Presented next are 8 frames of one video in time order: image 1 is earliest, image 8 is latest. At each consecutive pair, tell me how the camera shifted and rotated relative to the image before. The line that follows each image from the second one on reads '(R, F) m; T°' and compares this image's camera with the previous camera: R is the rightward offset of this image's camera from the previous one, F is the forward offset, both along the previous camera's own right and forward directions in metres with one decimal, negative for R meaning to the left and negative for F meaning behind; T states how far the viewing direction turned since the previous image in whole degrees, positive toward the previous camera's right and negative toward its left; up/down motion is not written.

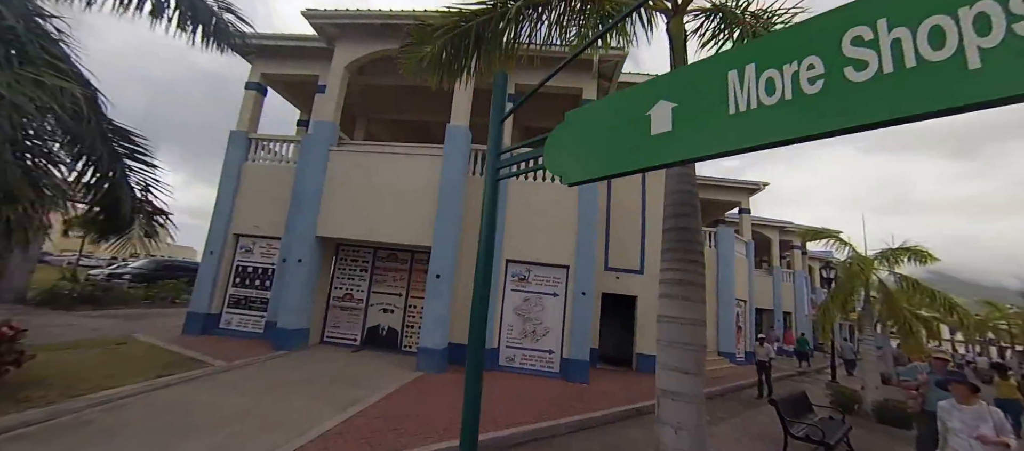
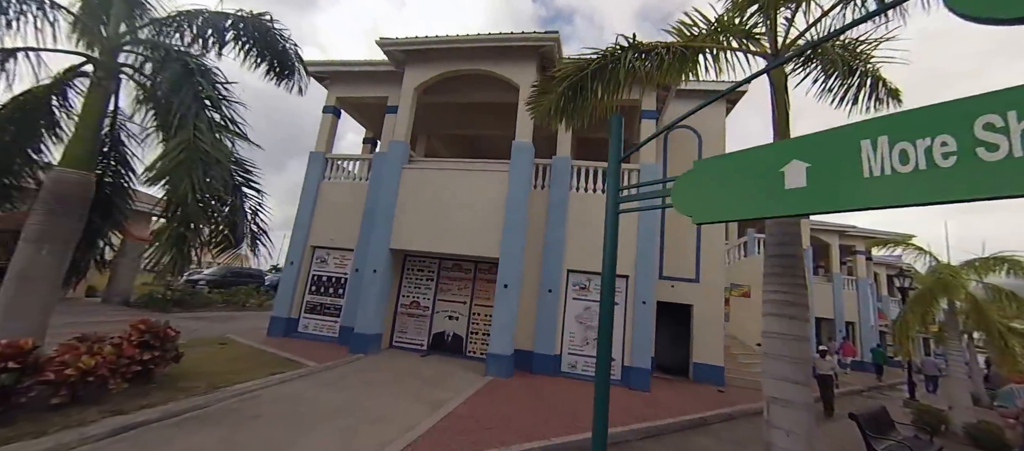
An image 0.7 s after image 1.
(-0.6, -0.5) m; -5°
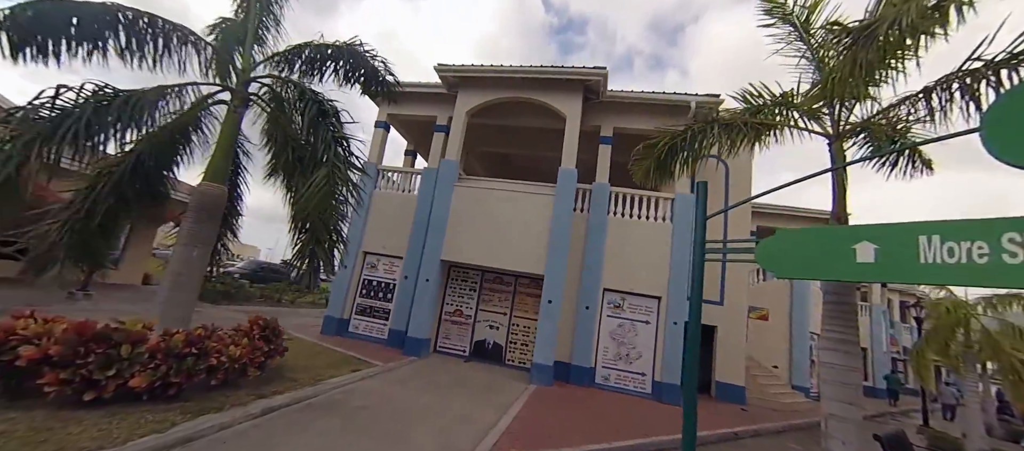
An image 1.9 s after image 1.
(-1.0, -0.8) m; -1°
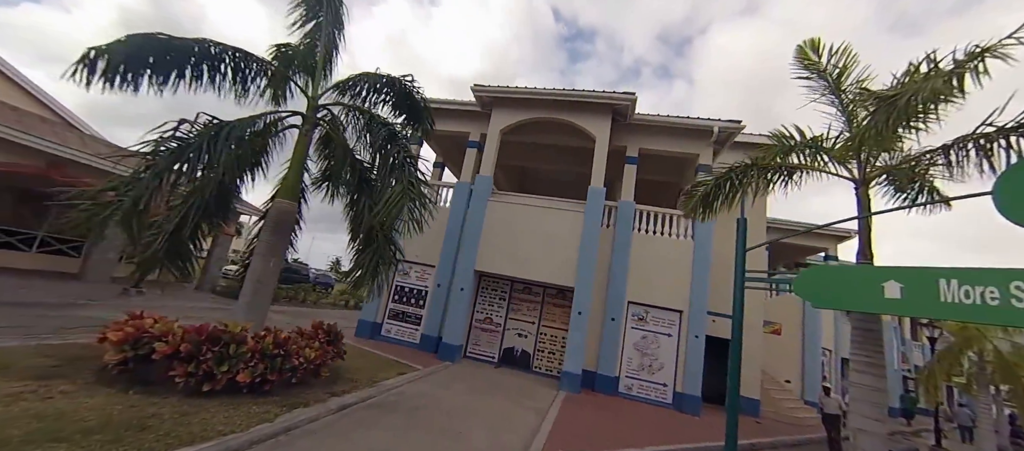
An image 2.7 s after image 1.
(-0.7, -0.6) m; -1°
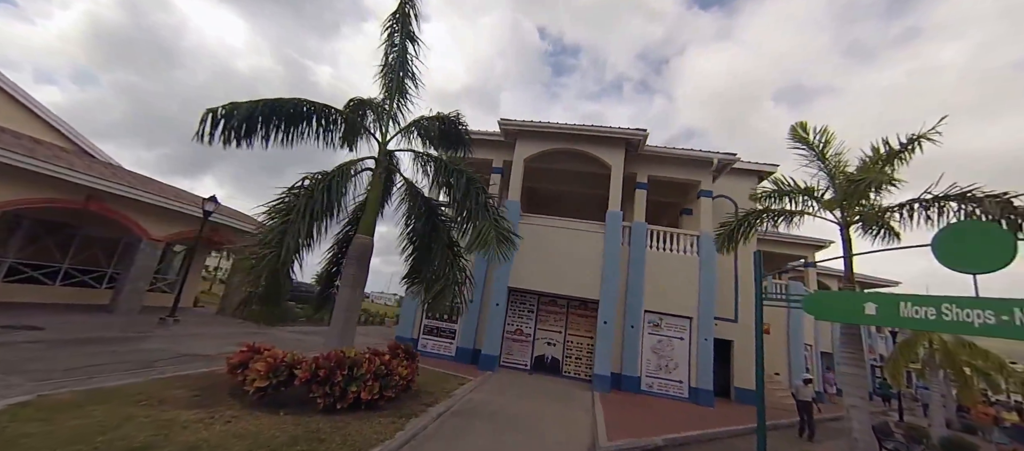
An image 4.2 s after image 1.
(-1.5, -1.3) m; +3°
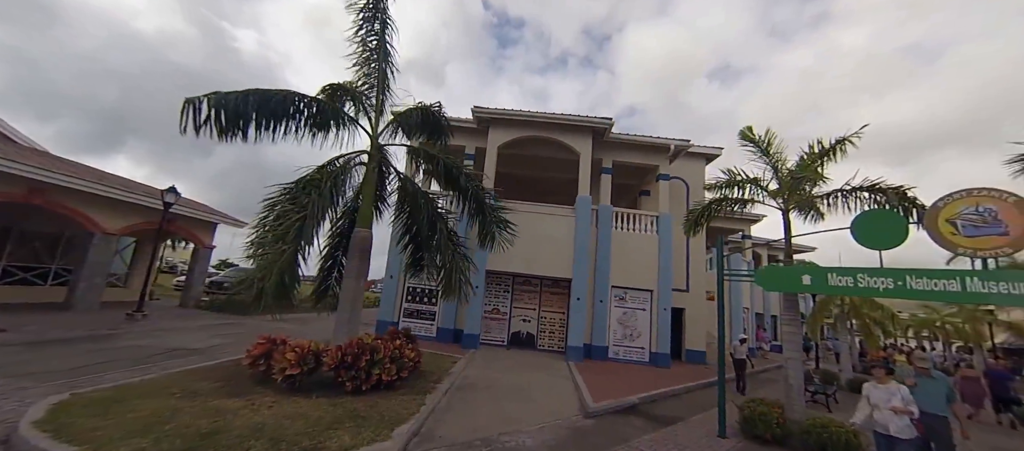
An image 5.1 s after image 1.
(-0.9, -0.8) m; +7°
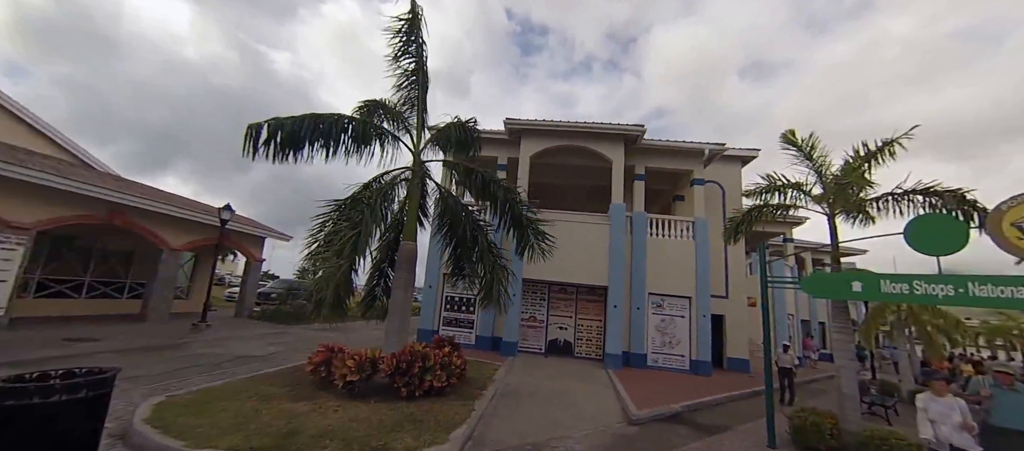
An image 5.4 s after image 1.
(-0.3, -0.3) m; -4°
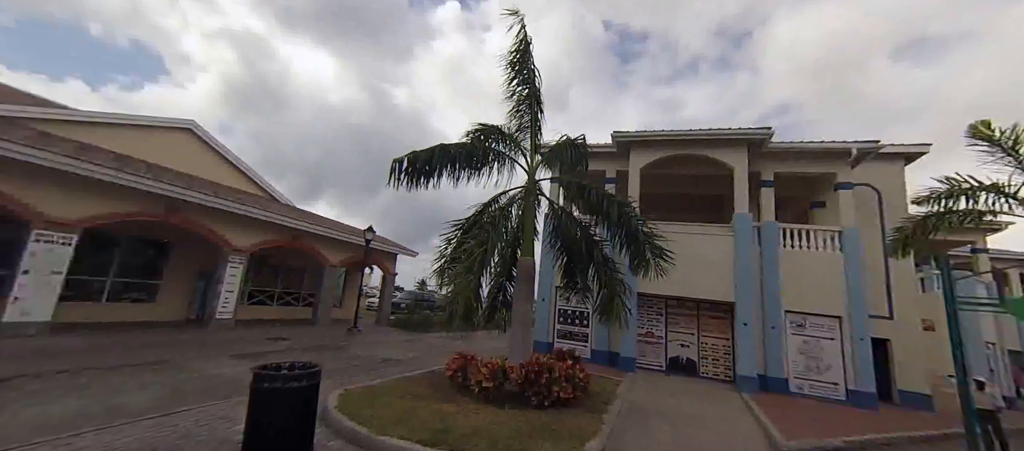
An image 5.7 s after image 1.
(-0.3, -0.3) m; -14°
